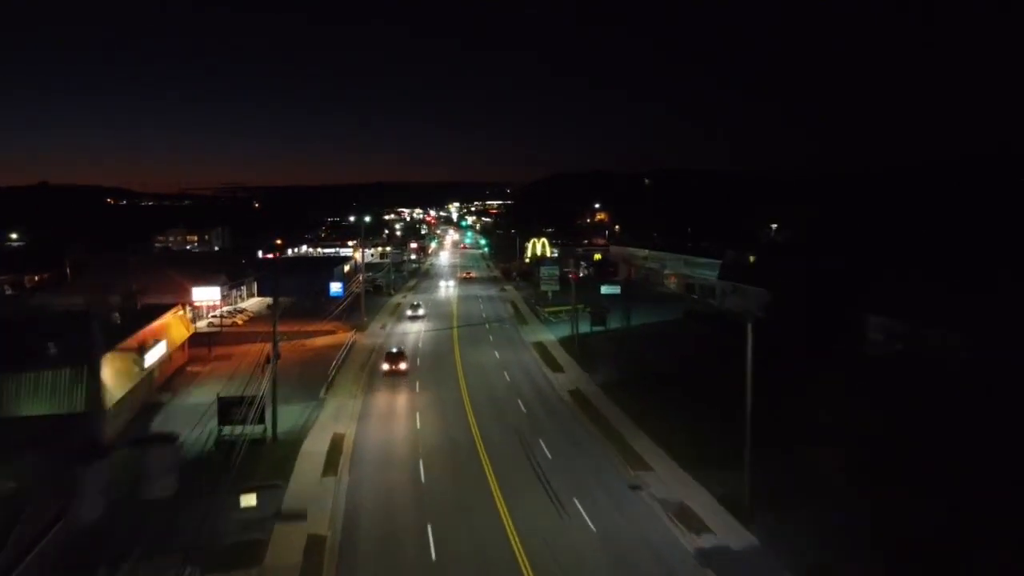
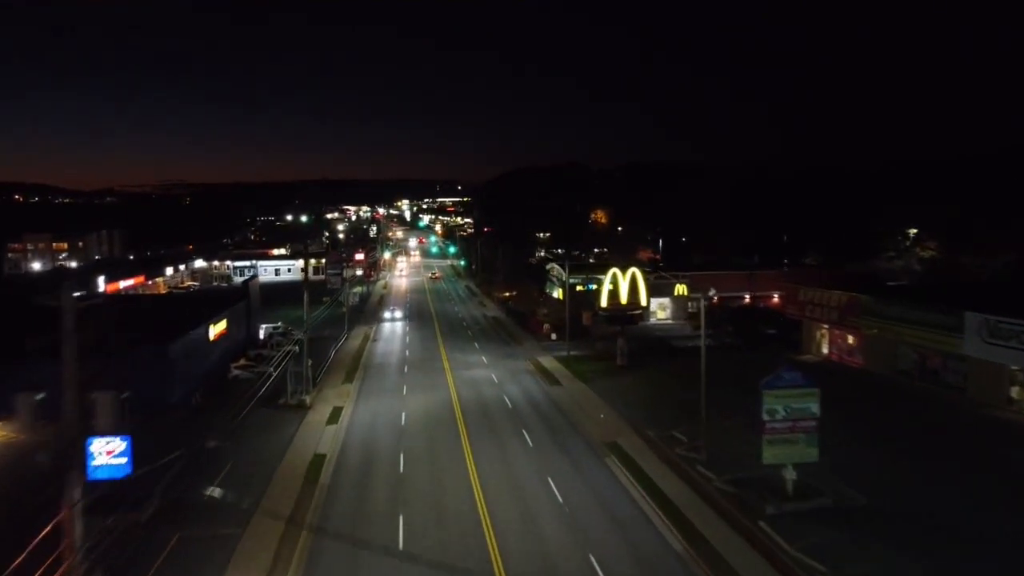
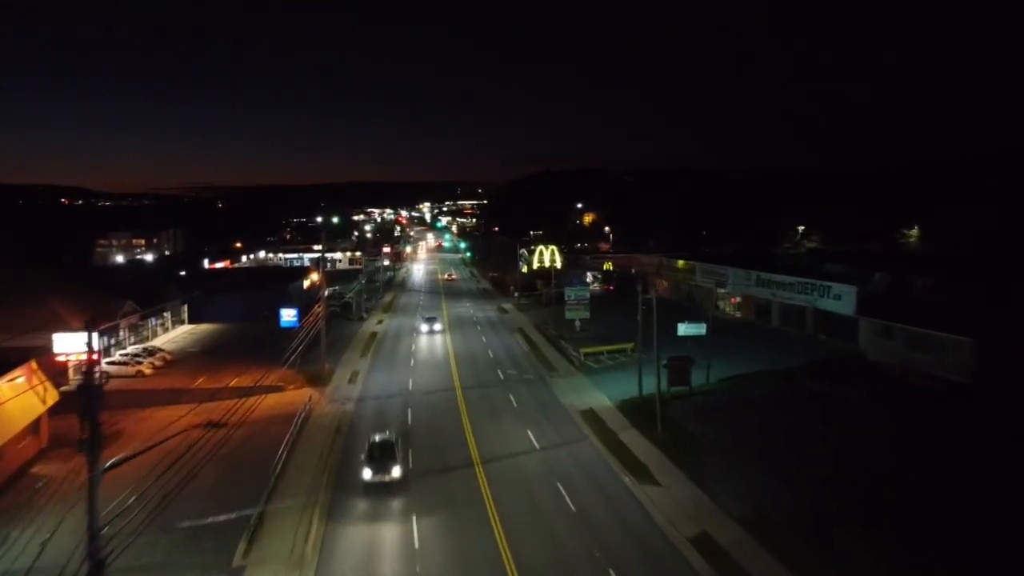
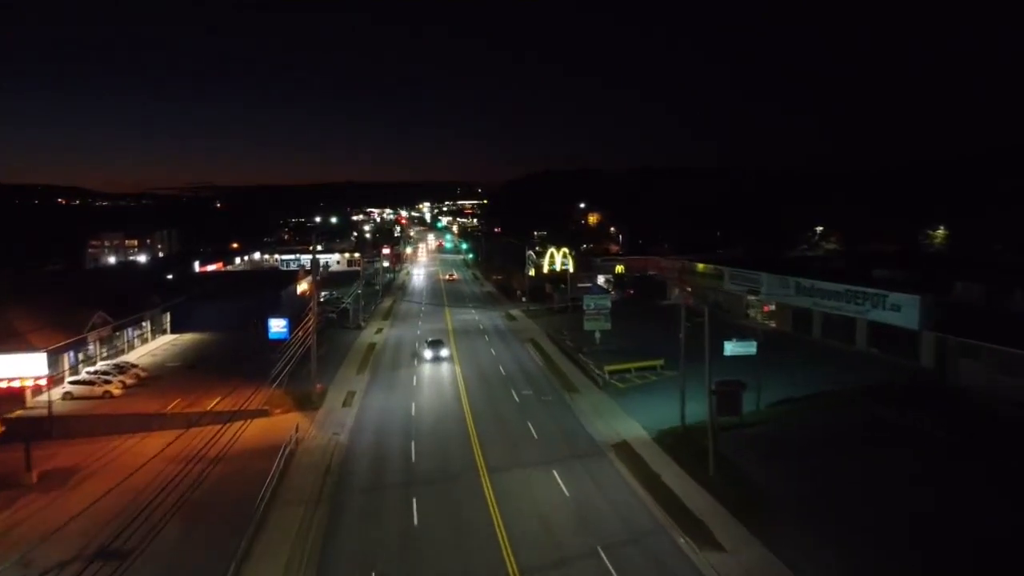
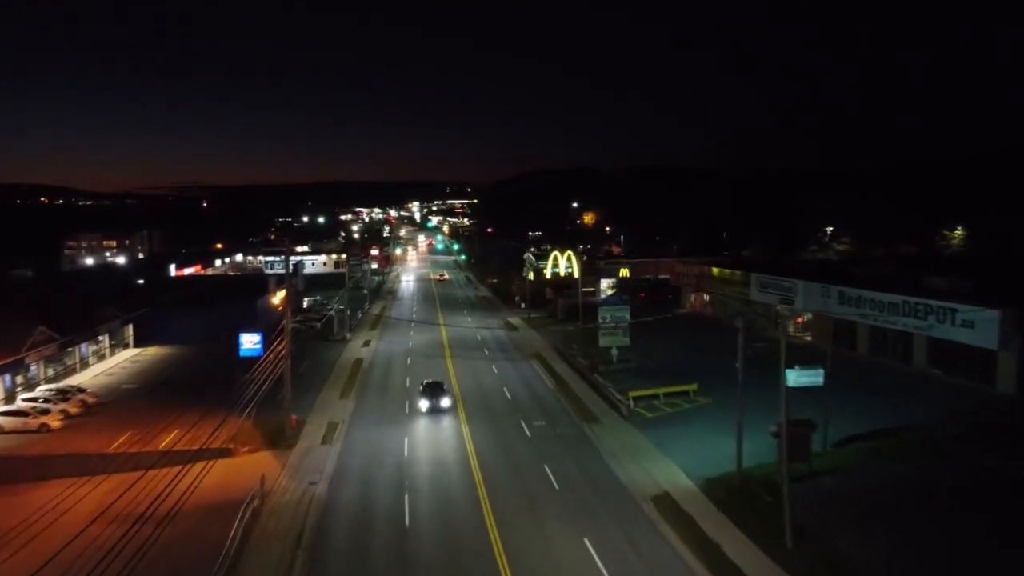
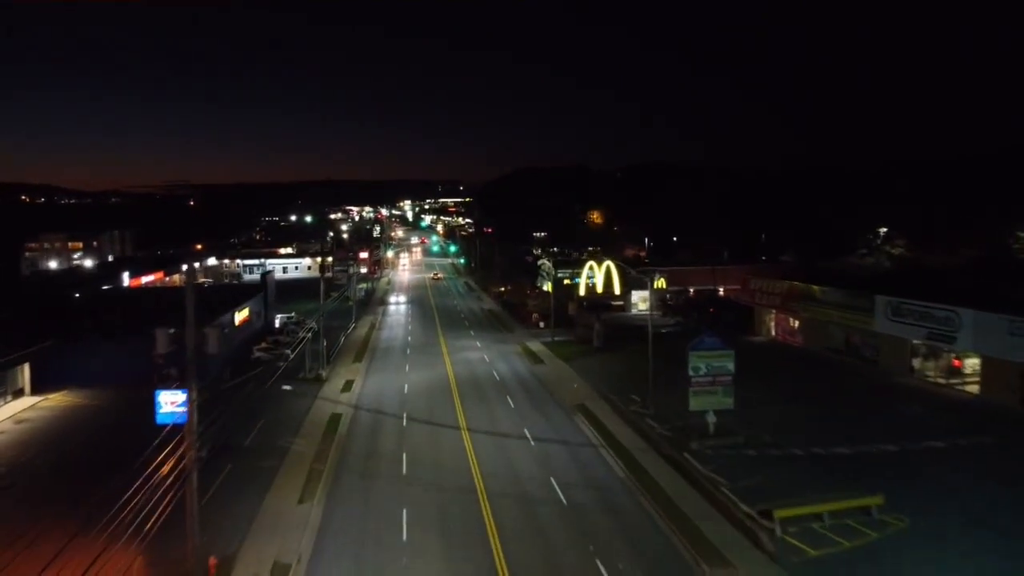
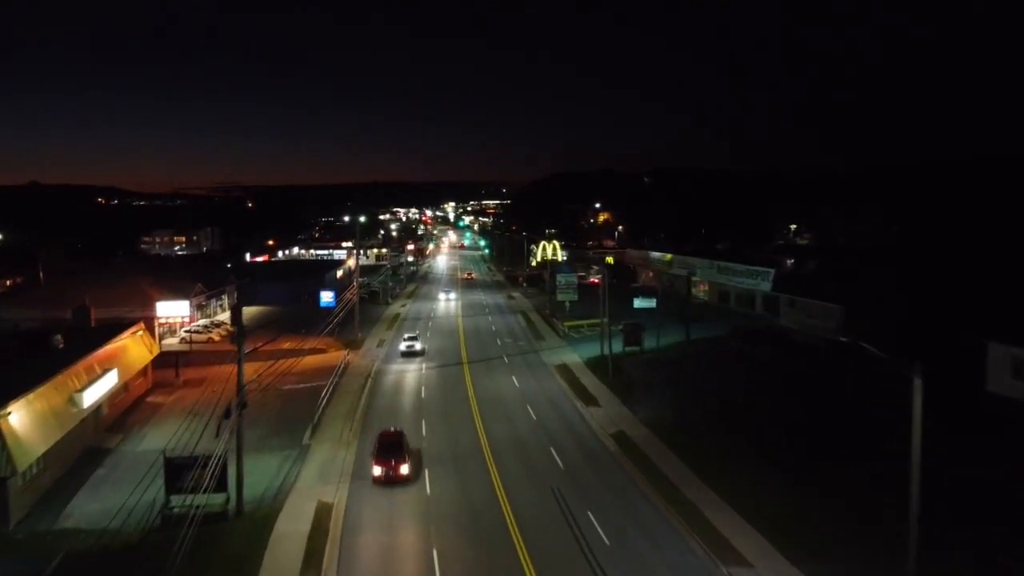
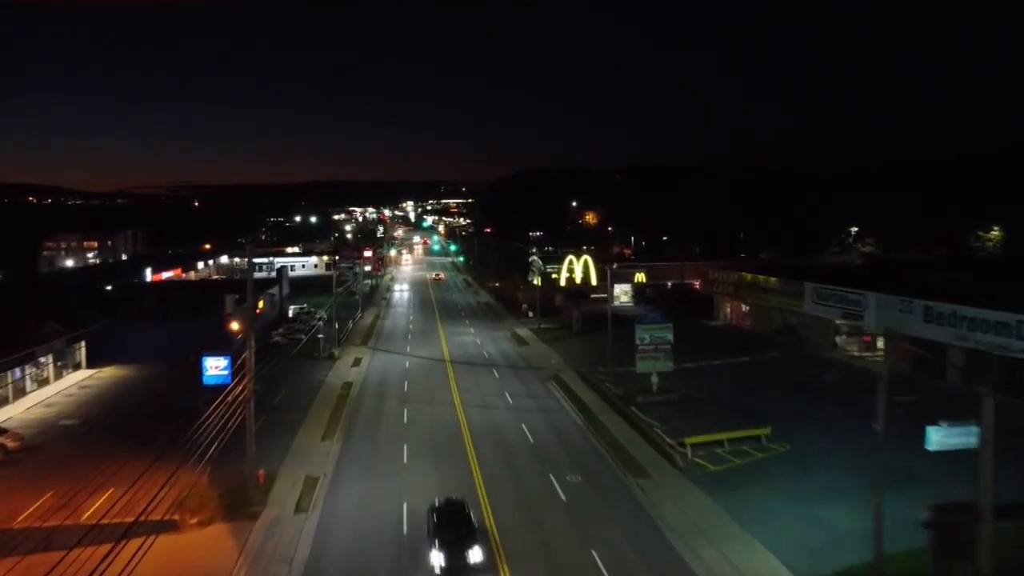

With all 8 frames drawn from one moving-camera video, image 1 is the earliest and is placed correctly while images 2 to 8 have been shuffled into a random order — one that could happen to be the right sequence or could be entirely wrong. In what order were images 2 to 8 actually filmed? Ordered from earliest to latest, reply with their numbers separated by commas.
7, 3, 4, 5, 8, 6, 2
